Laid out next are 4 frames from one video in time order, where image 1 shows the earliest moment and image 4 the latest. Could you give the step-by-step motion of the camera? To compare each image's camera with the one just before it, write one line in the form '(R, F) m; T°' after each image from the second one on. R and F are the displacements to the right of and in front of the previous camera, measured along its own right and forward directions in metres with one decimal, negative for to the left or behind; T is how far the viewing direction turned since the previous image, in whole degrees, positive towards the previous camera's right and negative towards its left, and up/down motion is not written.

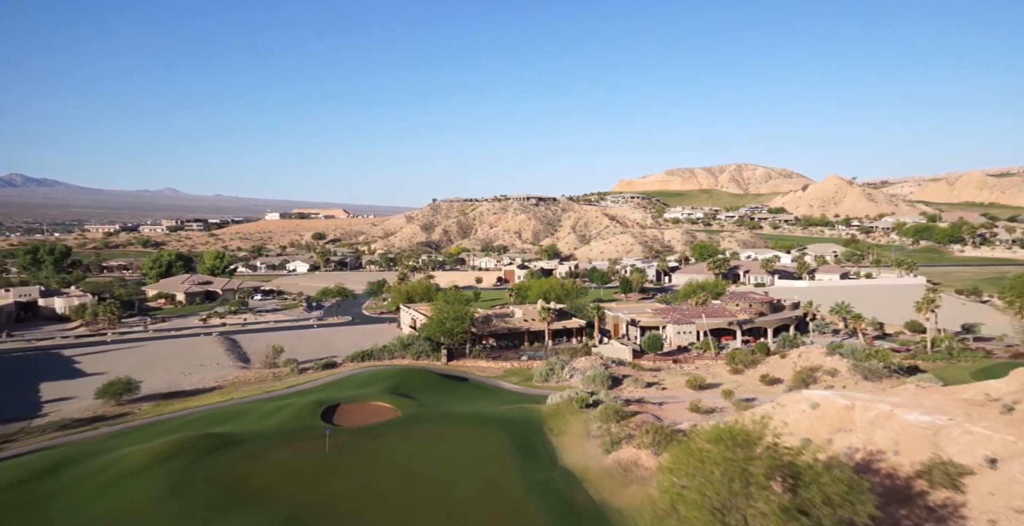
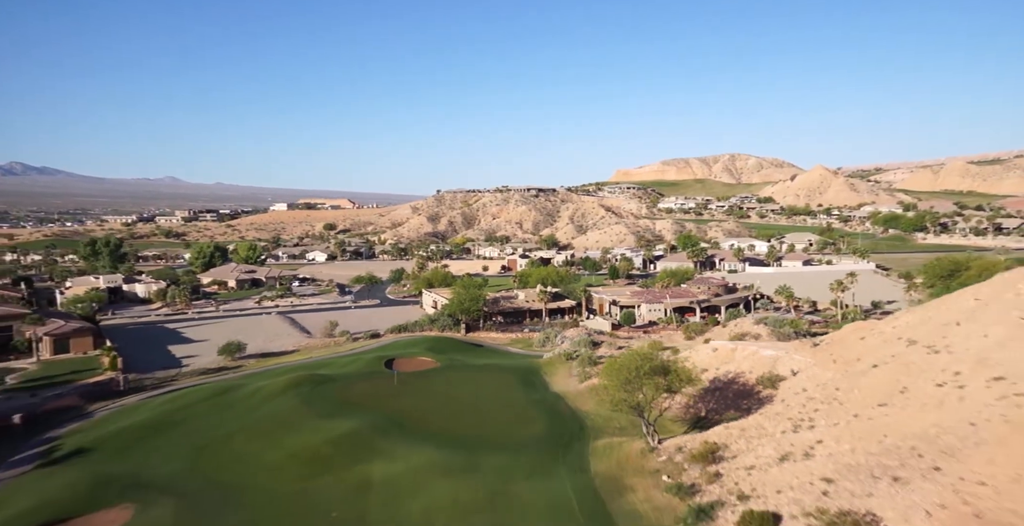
(-0.4, -14.1) m; 0°
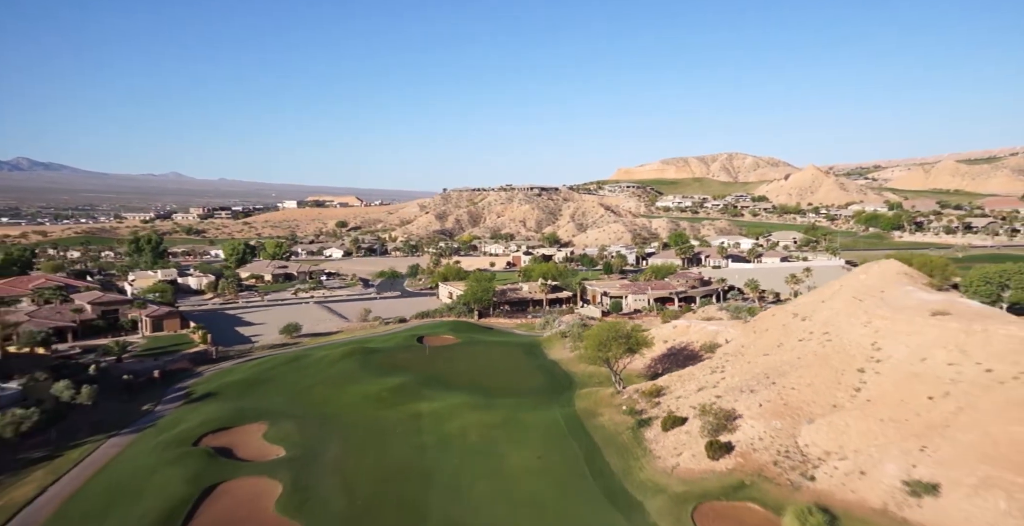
(-0.3, -12.1) m; 0°
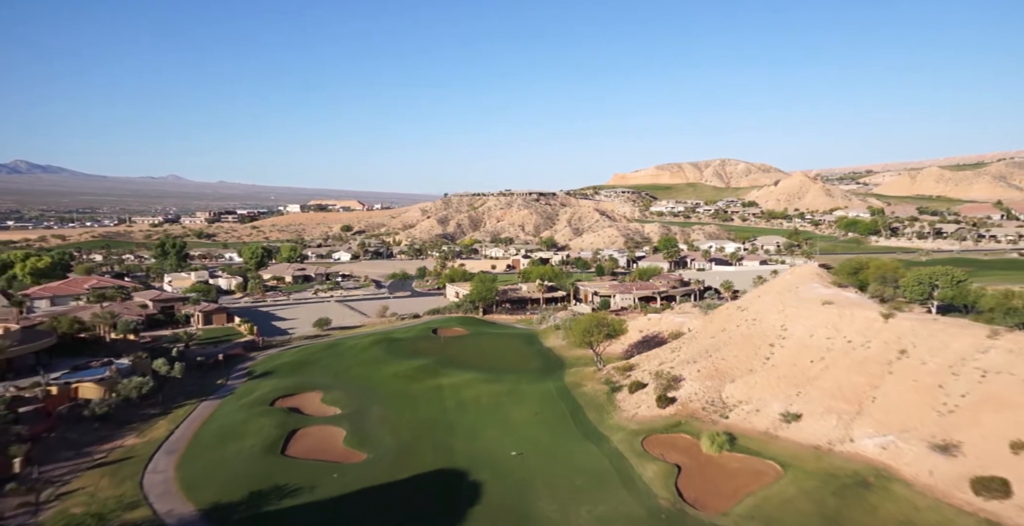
(-0.3, -10.1) m; 0°
